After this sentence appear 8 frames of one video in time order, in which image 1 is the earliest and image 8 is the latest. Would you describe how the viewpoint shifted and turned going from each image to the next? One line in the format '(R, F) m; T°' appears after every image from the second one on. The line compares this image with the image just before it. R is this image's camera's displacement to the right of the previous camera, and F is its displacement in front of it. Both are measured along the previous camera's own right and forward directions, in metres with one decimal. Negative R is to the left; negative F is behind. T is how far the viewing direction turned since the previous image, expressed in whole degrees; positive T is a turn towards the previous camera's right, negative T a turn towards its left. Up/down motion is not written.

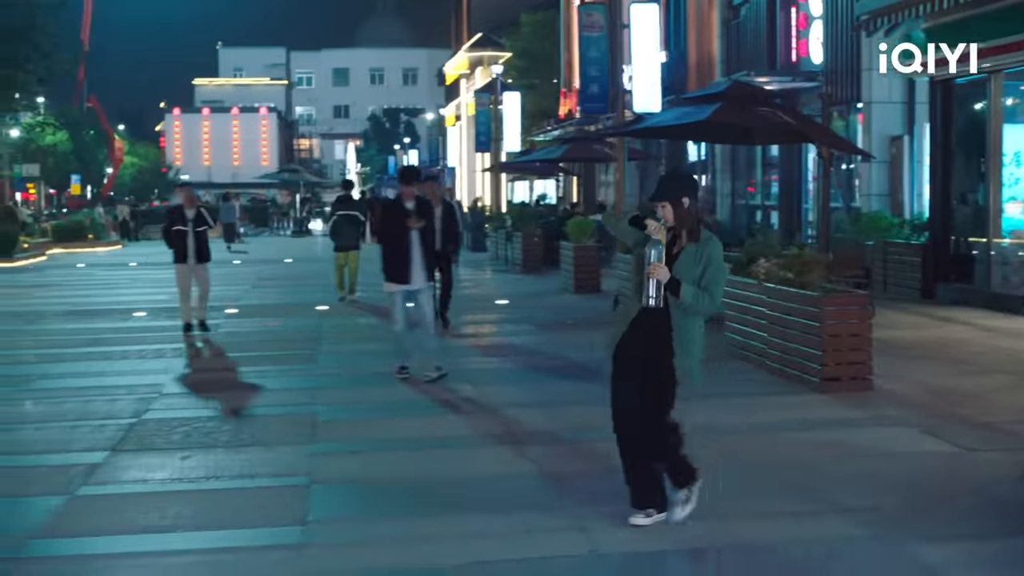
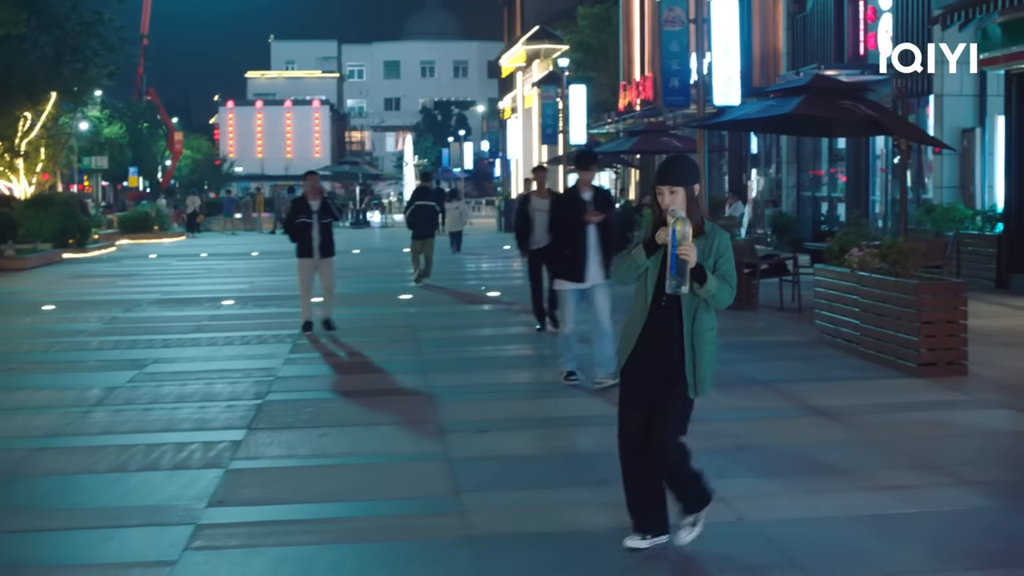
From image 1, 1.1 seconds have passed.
(-0.4, -0.4) m; -2°
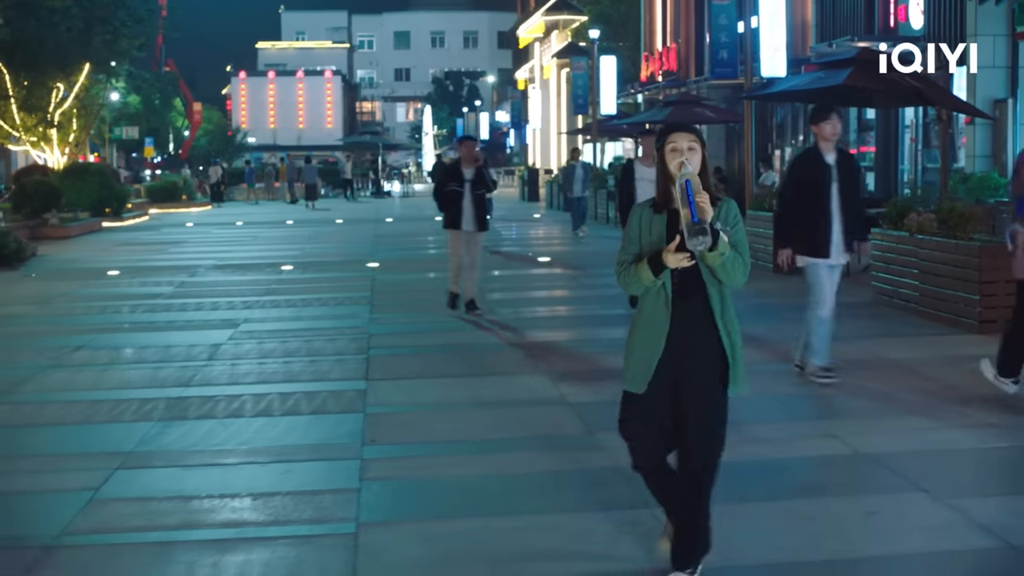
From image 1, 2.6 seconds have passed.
(-0.6, -0.7) m; 0°
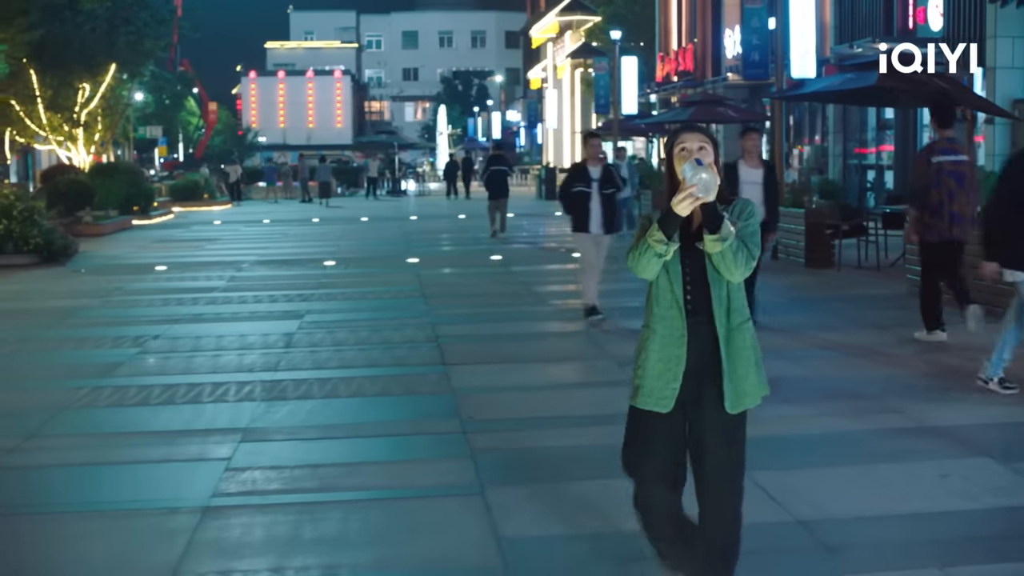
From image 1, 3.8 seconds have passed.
(-0.4, -0.6) m; 0°
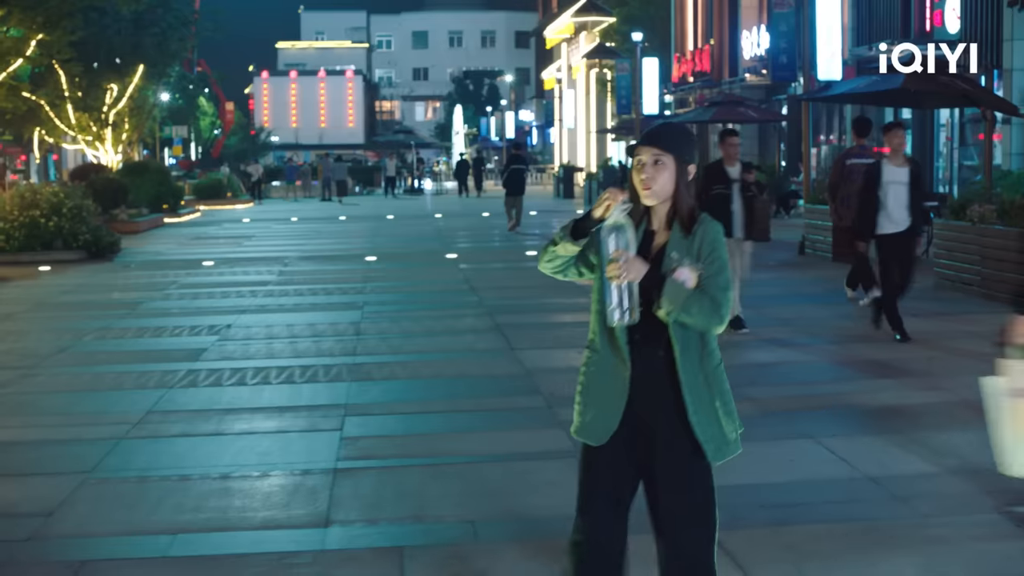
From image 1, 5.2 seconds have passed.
(-0.4, -0.8) m; 0°
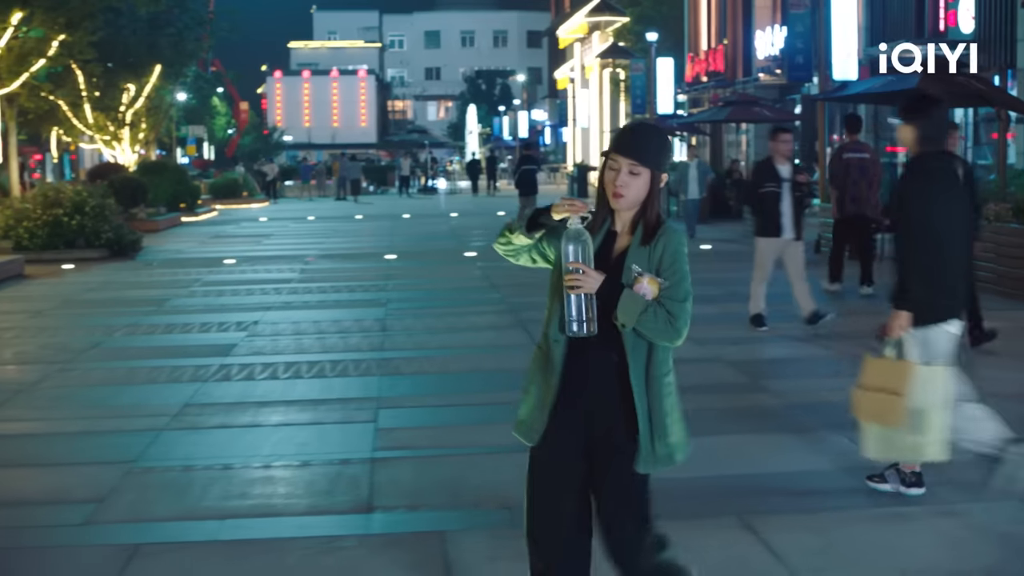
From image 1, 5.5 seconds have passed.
(-0.1, -0.2) m; 0°
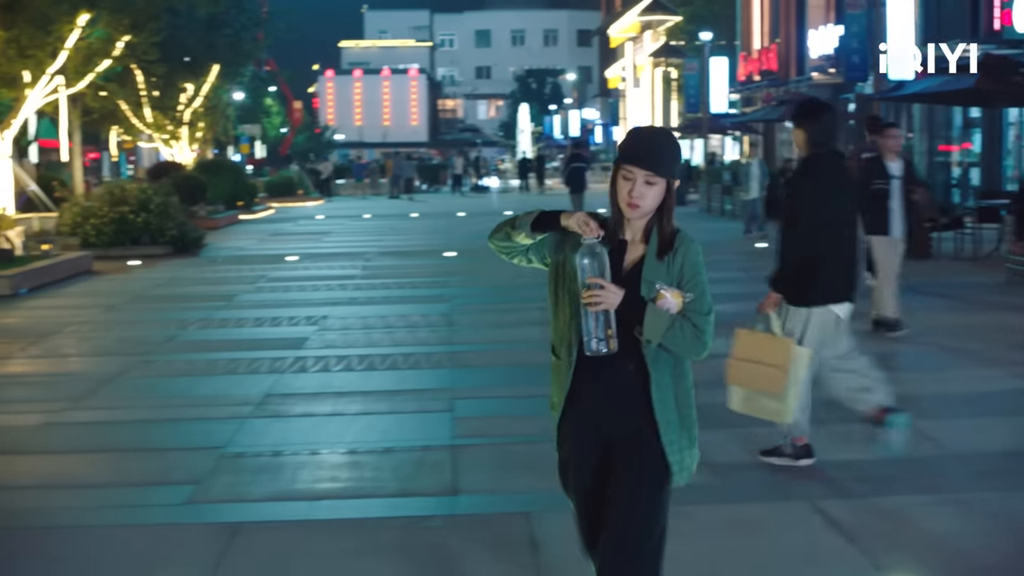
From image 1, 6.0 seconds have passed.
(-0.1, -0.3) m; -2°
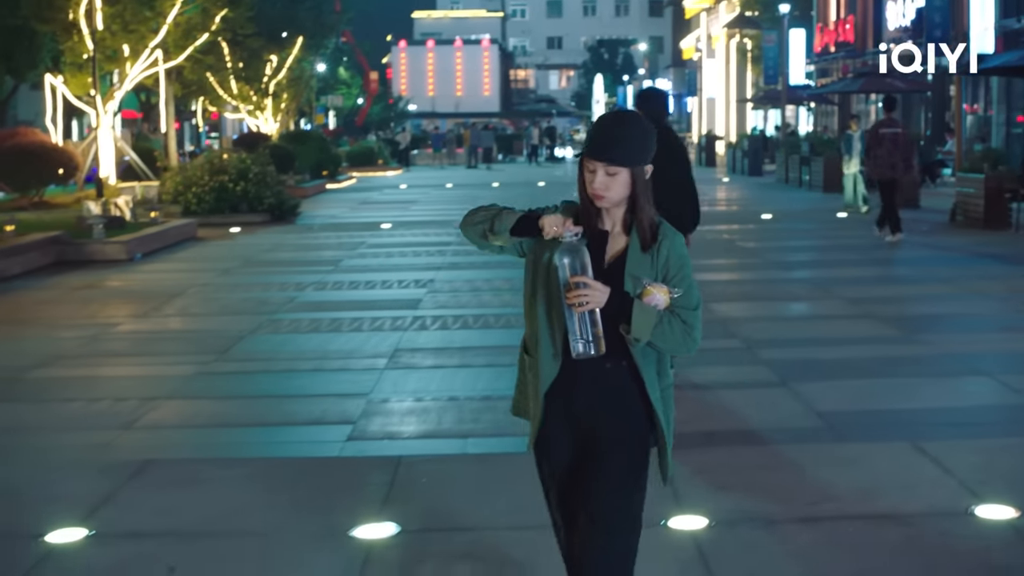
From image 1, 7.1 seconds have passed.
(-0.3, -0.8) m; -2°
